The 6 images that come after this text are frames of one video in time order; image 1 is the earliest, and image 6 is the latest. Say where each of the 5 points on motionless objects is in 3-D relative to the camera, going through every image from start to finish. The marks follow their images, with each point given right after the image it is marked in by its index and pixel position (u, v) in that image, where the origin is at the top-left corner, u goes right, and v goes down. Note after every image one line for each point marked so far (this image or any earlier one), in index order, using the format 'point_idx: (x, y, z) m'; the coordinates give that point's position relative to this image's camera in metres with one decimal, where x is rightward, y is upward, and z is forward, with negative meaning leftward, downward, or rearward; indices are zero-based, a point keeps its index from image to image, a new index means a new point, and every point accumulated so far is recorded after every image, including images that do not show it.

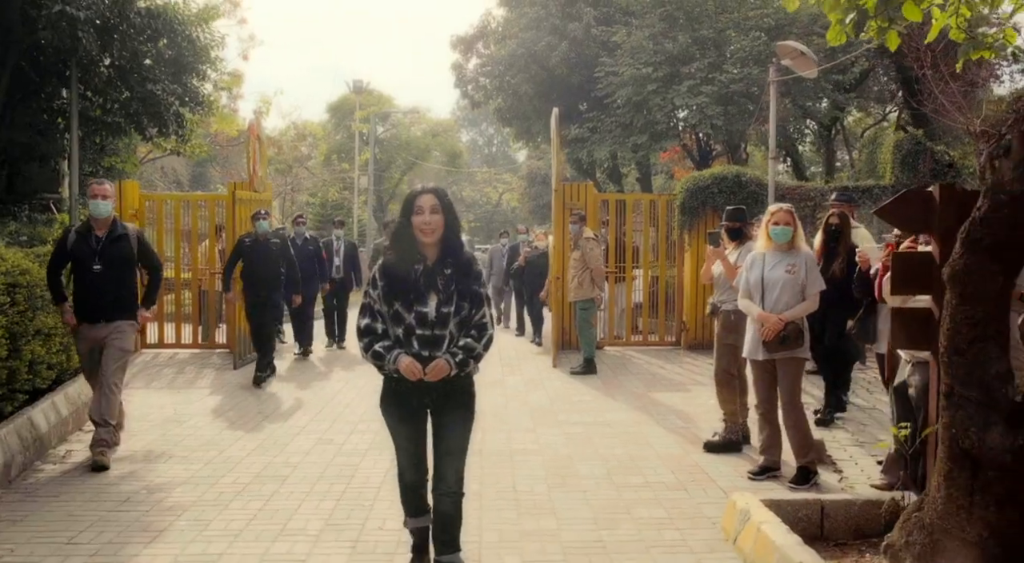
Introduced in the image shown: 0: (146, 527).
0: (-2.0, -1.4, +5.3) m
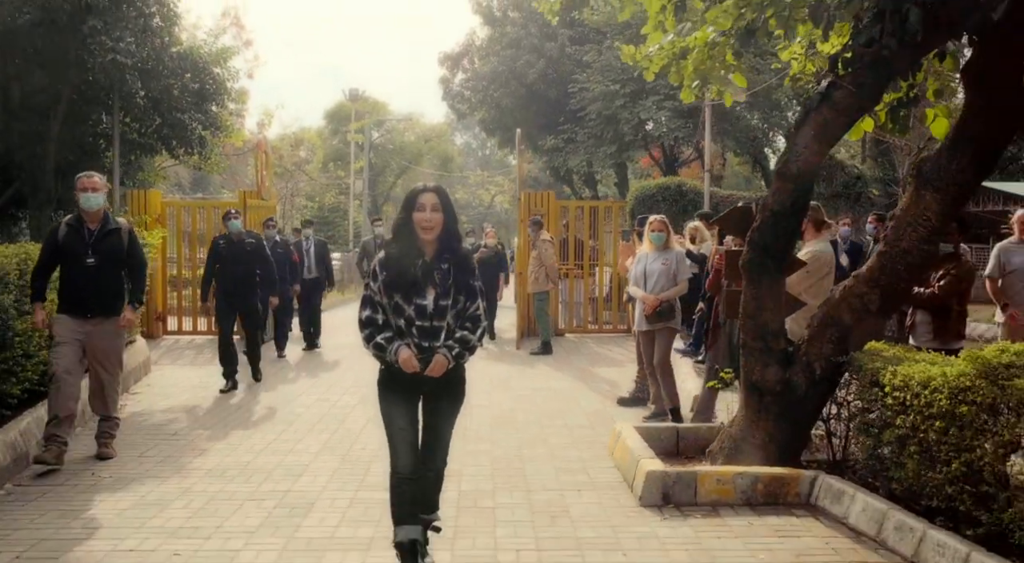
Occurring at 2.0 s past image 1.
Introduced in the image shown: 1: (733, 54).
0: (-2.4, -1.3, +7.3) m
1: (+1.4, +1.4, +6.3) m
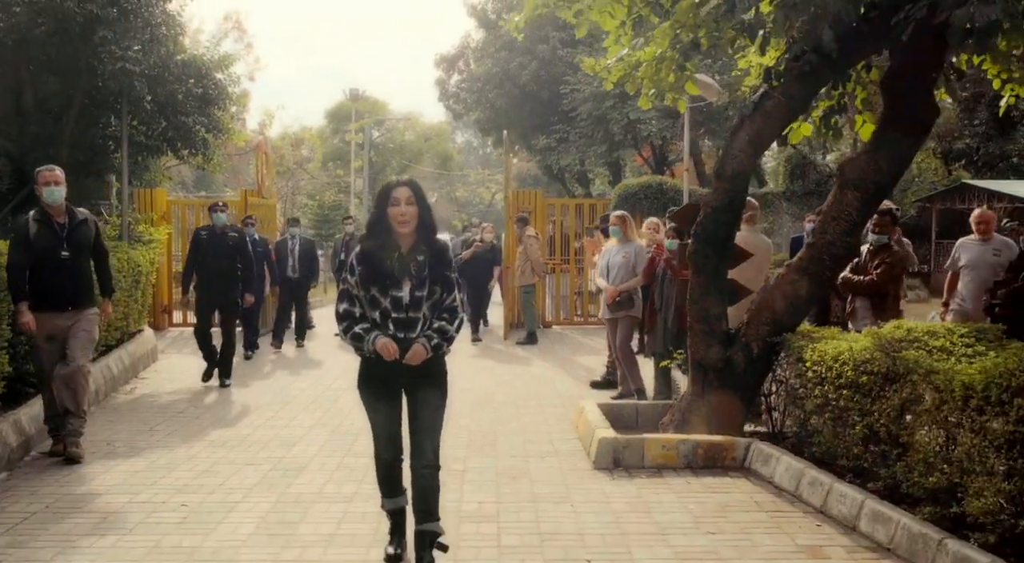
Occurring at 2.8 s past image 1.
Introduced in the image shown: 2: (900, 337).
0: (-2.6, -1.2, +8.0) m
1: (+1.2, +1.5, +7.0) m
2: (+2.2, -0.3, +5.4) m
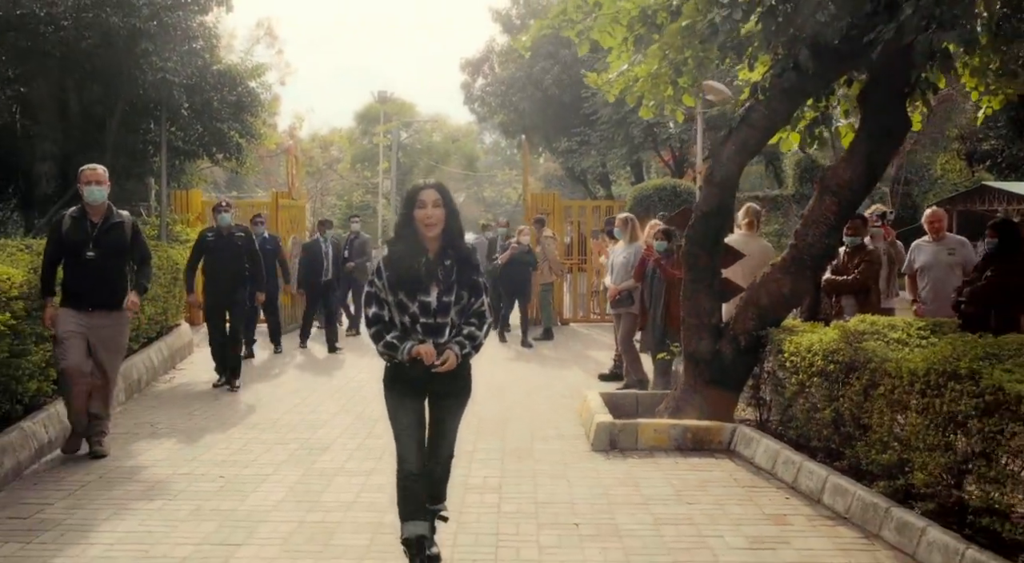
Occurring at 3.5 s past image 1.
0: (-2.5, -1.2, +8.7) m
1: (+1.2, +1.5, +7.6) m
2: (+2.2, -0.3, +6.0) m
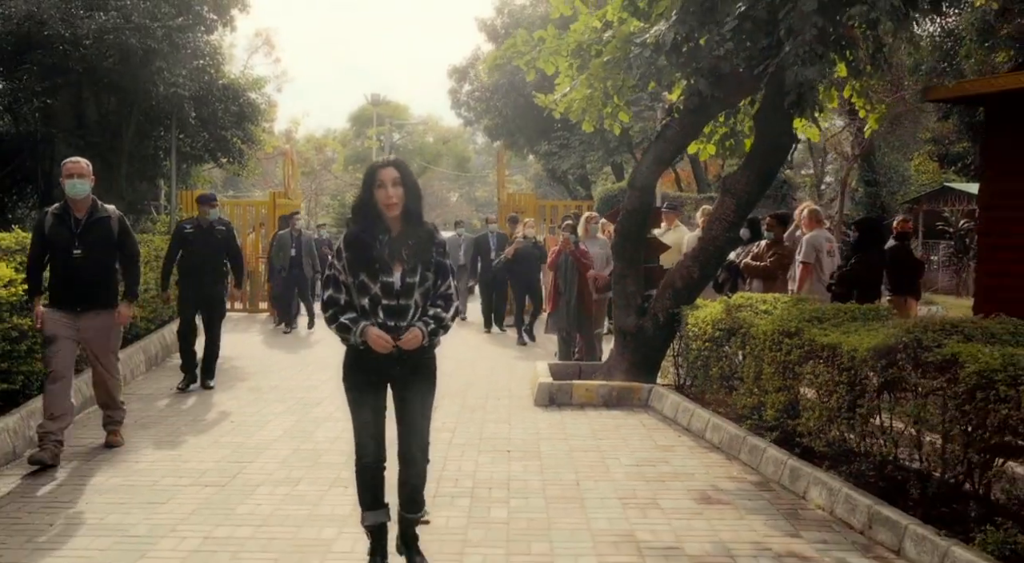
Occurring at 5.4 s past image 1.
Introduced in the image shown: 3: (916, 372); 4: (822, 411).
0: (-2.9, -1.0, +10.2) m
1: (+0.8, +1.6, +9.1) m
2: (+1.8, -0.2, +7.5) m
3: (+2.1, -0.5, +4.9) m
4: (+1.9, -0.8, +5.7) m
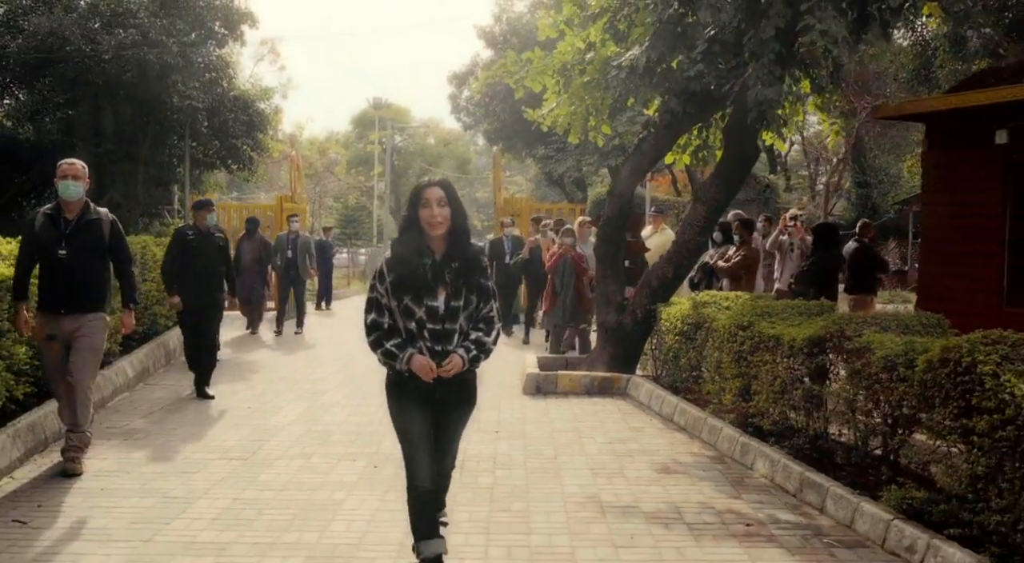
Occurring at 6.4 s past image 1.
0: (-3.0, -1.0, +11.0) m
1: (+0.8, +1.7, +9.9) m
2: (+1.7, -0.2, +8.3) m
3: (+2.0, -0.5, +5.7) m
4: (+1.8, -0.8, +6.6) m
